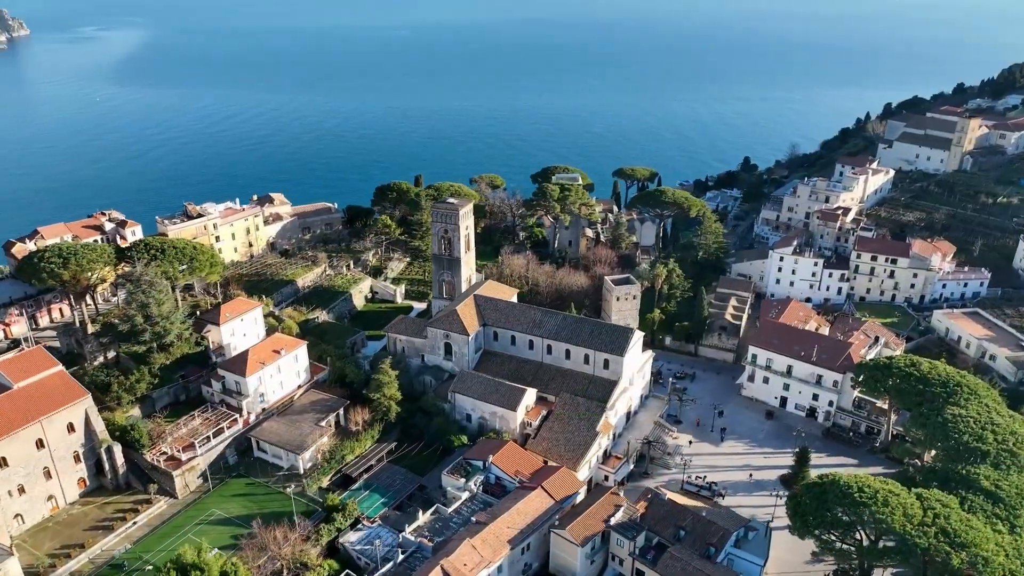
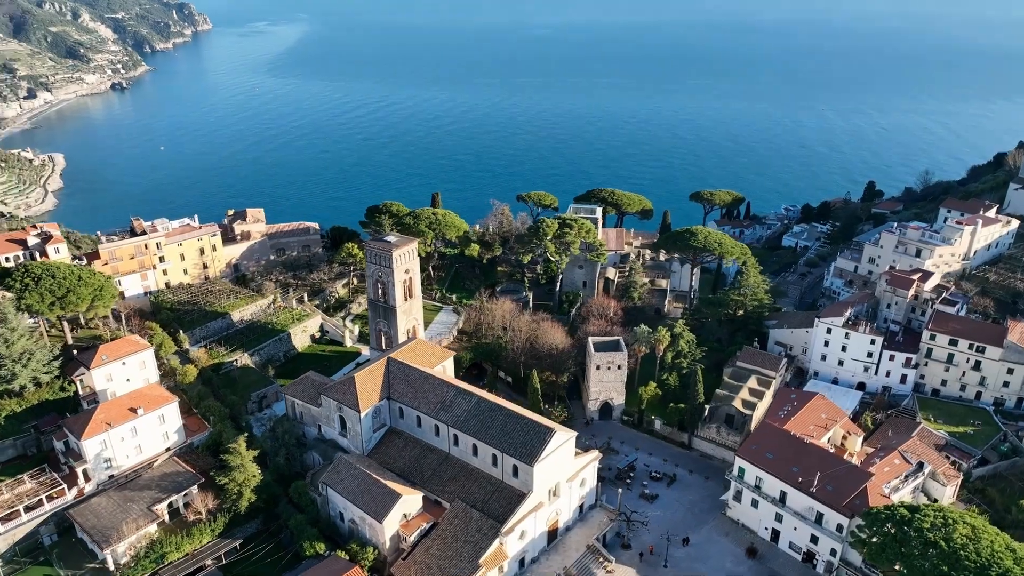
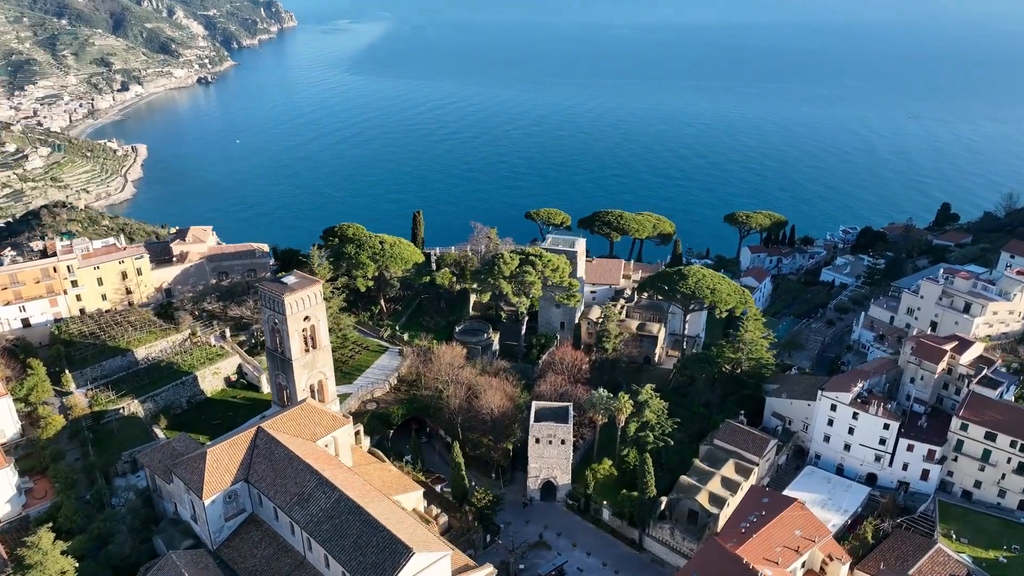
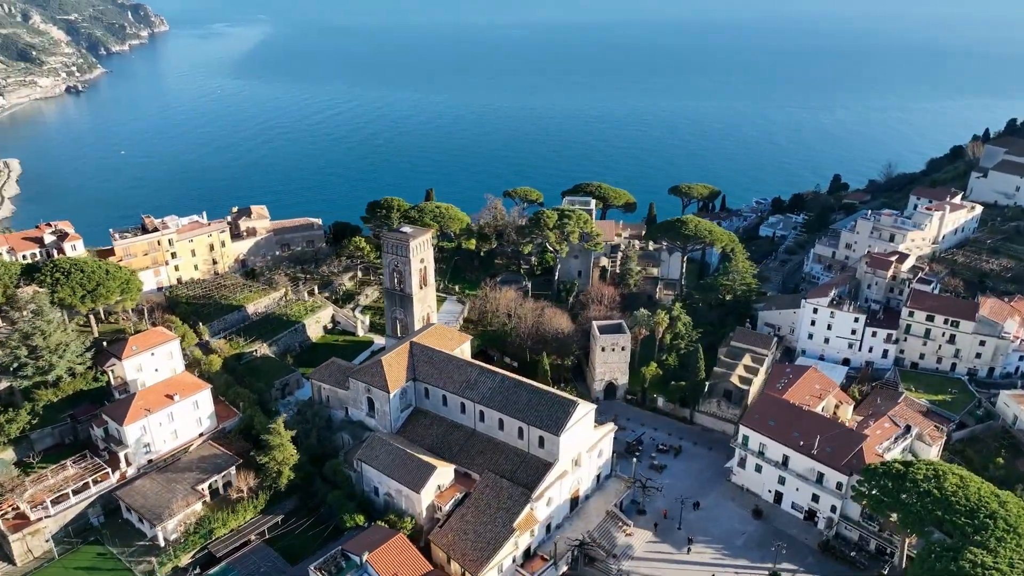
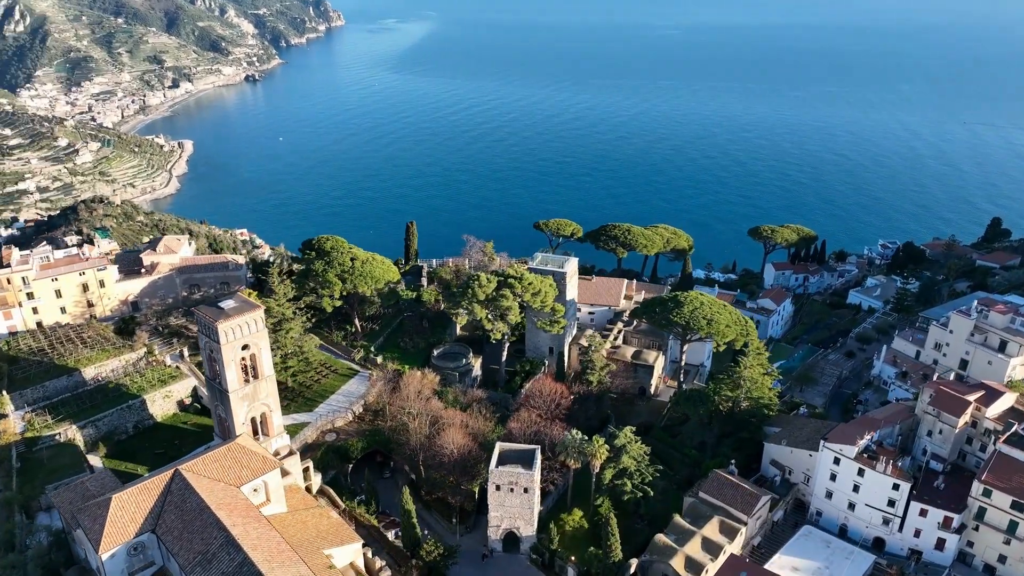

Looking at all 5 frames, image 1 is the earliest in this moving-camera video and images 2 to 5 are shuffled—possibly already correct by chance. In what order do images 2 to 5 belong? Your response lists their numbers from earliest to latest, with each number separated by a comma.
4, 2, 3, 5
